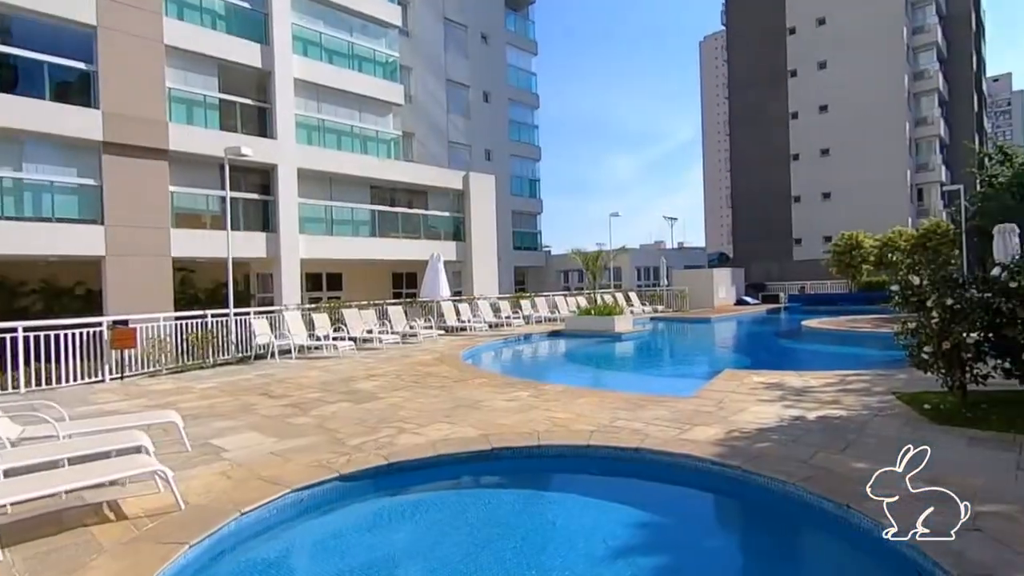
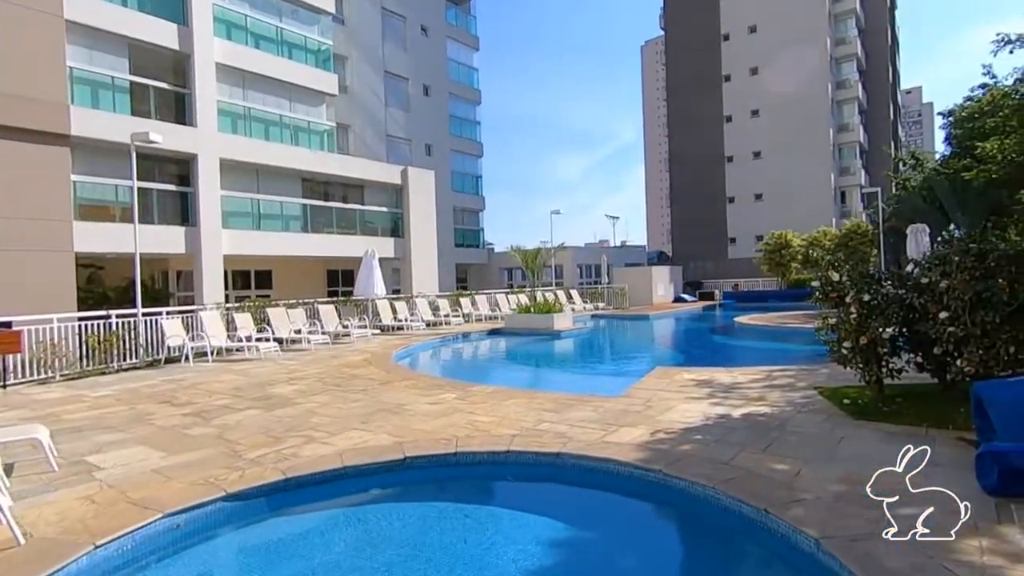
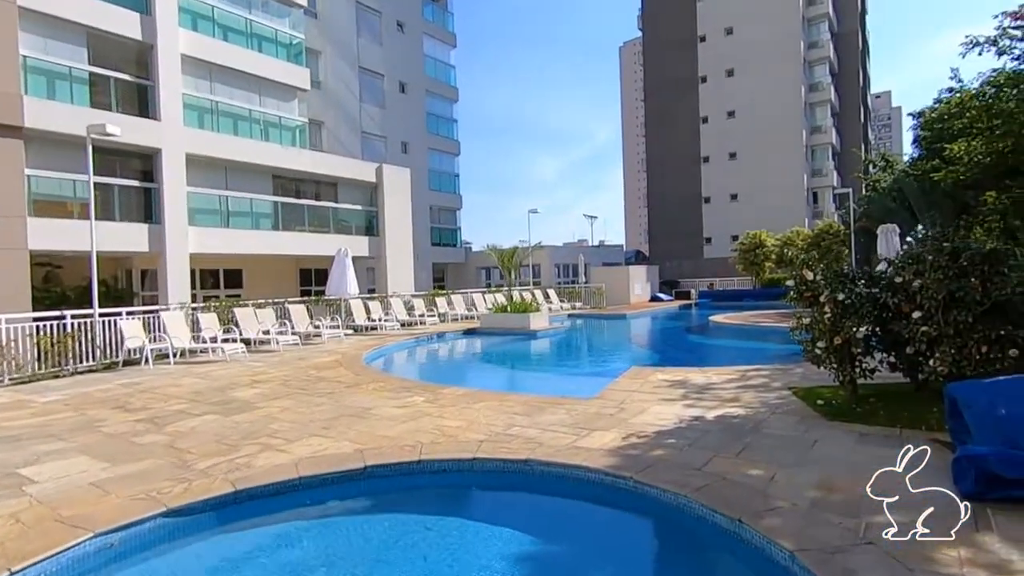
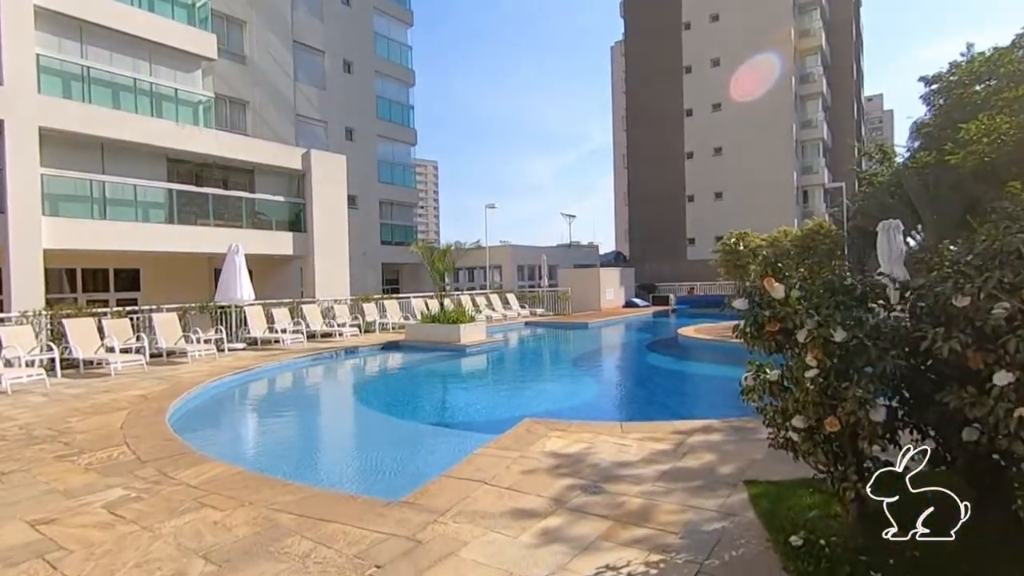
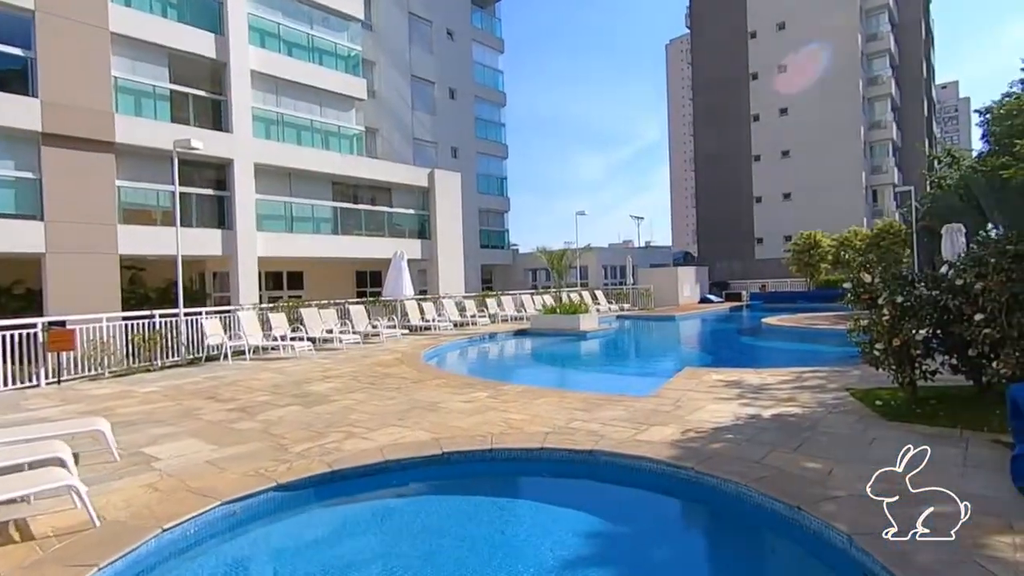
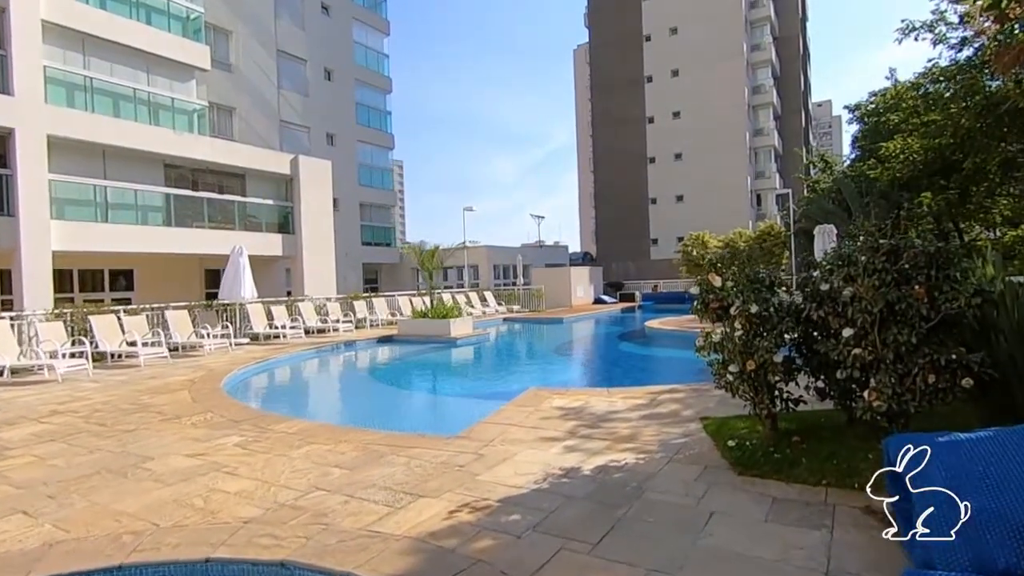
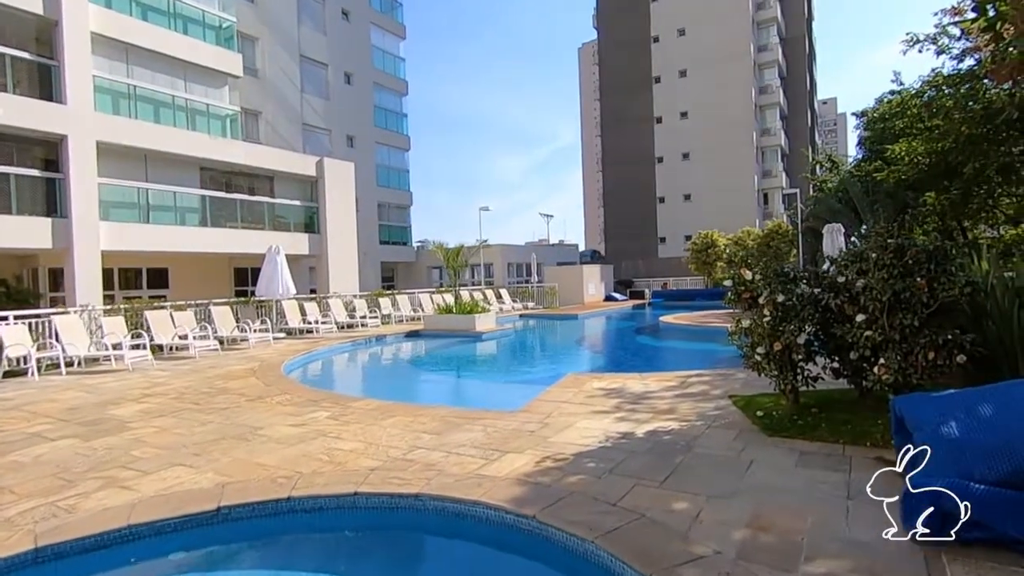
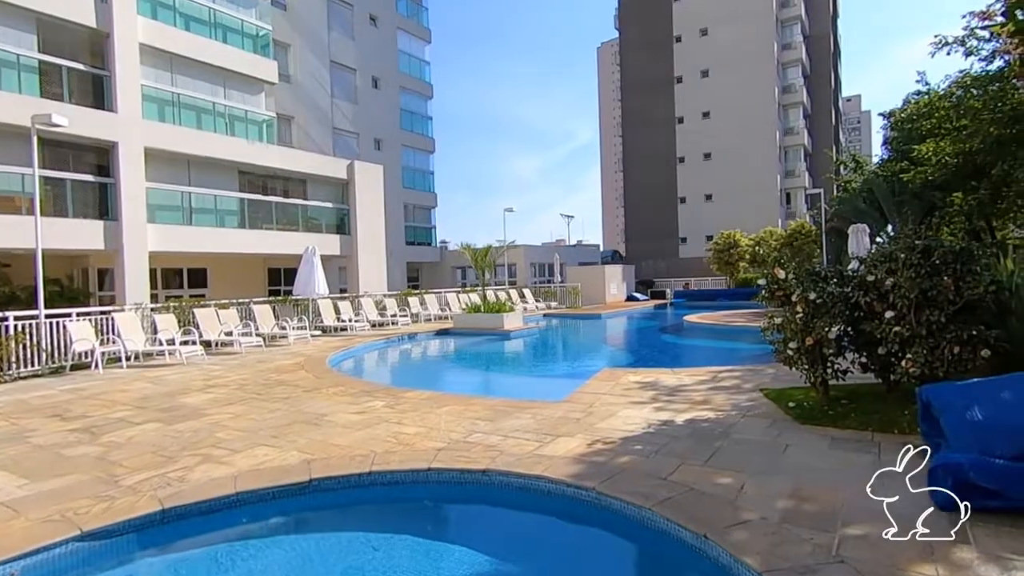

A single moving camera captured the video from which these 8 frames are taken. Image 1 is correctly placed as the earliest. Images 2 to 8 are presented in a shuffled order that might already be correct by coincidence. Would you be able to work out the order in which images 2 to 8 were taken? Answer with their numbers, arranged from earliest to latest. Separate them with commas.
5, 2, 3, 8, 7, 6, 4
